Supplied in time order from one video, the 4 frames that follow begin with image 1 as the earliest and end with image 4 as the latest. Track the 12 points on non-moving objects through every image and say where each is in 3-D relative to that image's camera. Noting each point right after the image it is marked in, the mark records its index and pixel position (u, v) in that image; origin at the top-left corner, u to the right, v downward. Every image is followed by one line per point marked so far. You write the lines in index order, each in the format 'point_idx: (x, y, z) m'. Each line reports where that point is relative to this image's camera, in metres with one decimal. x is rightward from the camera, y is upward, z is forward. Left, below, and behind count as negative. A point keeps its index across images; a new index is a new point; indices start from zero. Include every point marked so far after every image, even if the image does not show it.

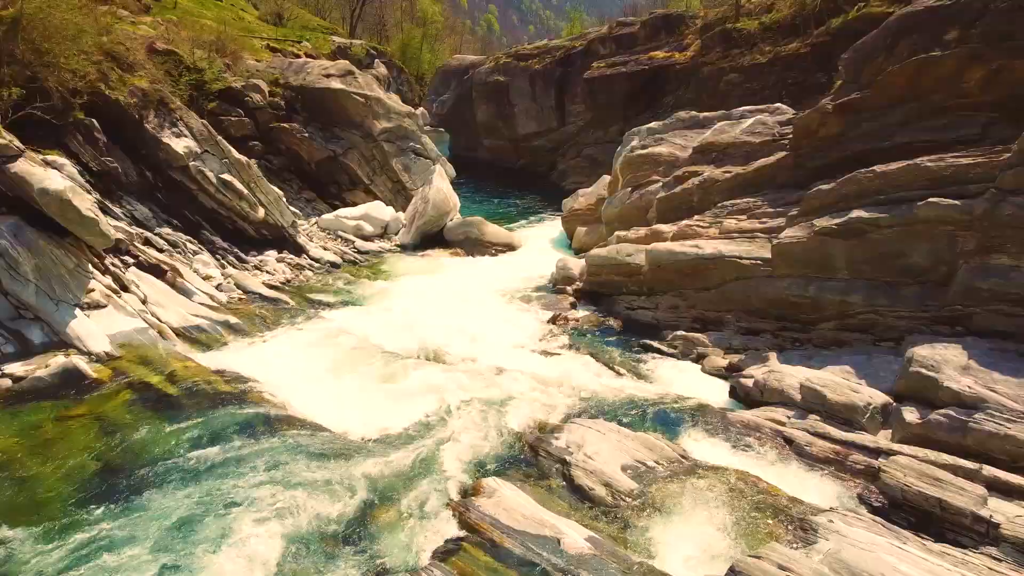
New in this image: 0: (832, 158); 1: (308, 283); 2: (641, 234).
0: (+5.5, +2.3, +14.6) m
1: (-4.6, +0.1, +19.0) m
2: (+2.6, +1.1, +17.2) m
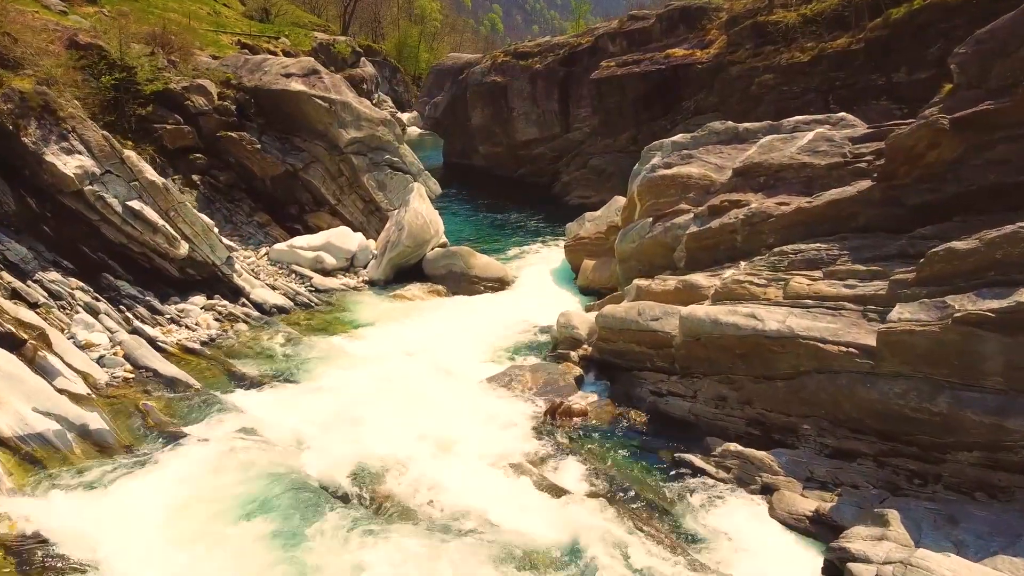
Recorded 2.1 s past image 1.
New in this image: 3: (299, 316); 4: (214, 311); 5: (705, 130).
0: (+5.3, +1.2, +10.4) m
1: (-4.8, -1.0, +14.8) m
2: (+2.4, 0.0, +13.0) m
3: (-4.3, -0.6, +17.2) m
4: (-5.6, -0.4, +15.9) m
5: (+3.8, +3.1, +16.7) m
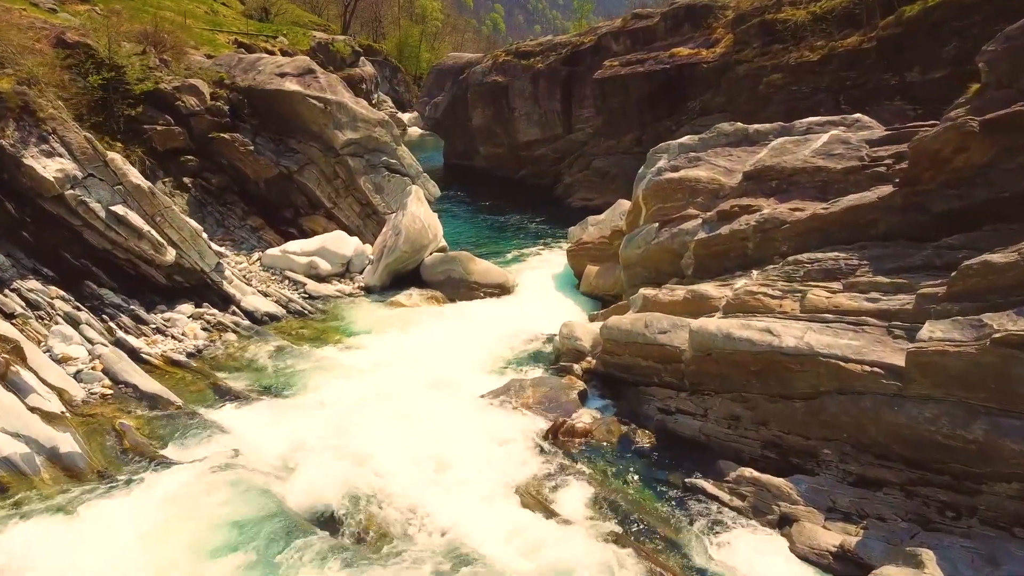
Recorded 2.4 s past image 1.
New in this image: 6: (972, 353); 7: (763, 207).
0: (+5.3, +1.0, +9.7) m
1: (-4.8, -1.1, +14.2) m
2: (+2.4, -0.1, +12.4) m
3: (-4.3, -0.7, +16.6) m
4: (-5.6, -0.6, +15.3) m
5: (+3.8, +3.0, +16.0) m
6: (+4.1, -0.6, +7.4) m
7: (+4.0, +1.3, +13.3) m
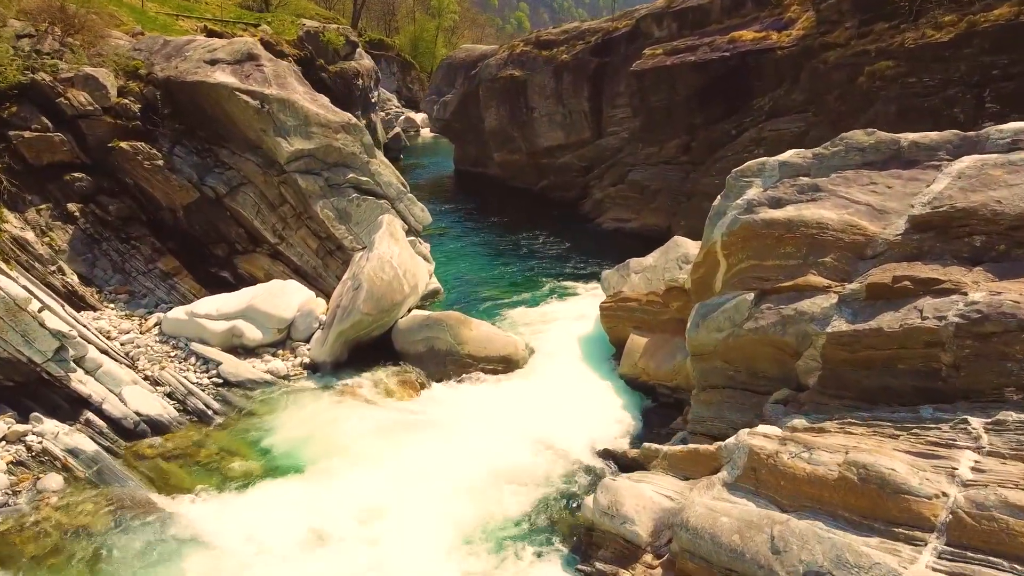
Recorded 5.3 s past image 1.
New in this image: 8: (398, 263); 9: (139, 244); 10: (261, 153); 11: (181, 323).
0: (+5.2, -0.3, +3.7) m
1: (-4.8, -2.3, +8.4) m
2: (+2.4, -1.4, +6.4) m
3: (-4.3, -1.9, +10.8) m
4: (-5.6, -1.8, +9.5) m
5: (+3.9, +1.7, +10.0) m
6: (+3.9, -1.8, +1.4) m
7: (+3.9, 0.0, +7.3) m
8: (-1.9, +0.4, +14.4) m
9: (-6.7, +0.8, +15.1) m
10: (-4.7, +2.6, +16.1) m
11: (-5.1, -0.5, +13.0) m
